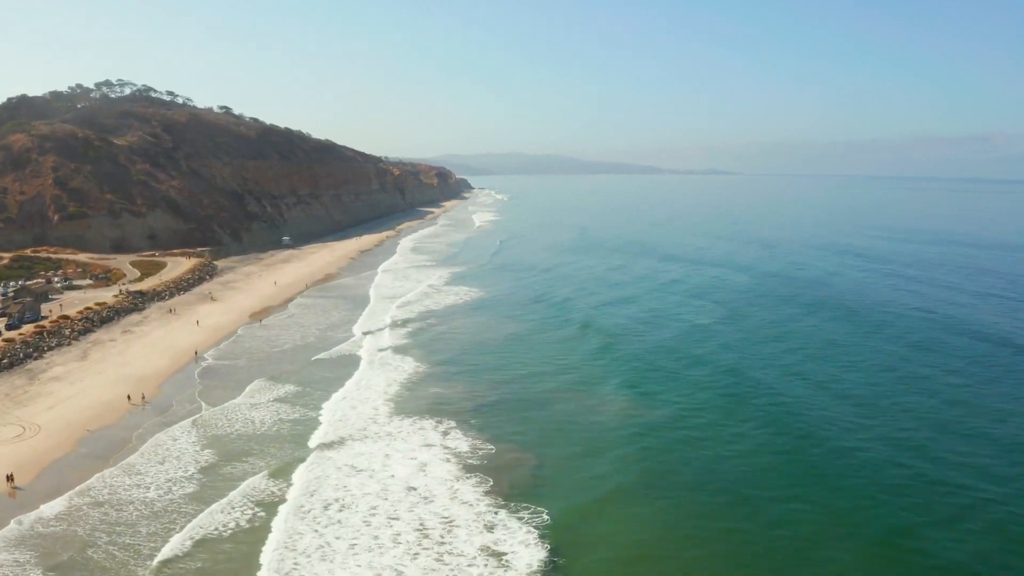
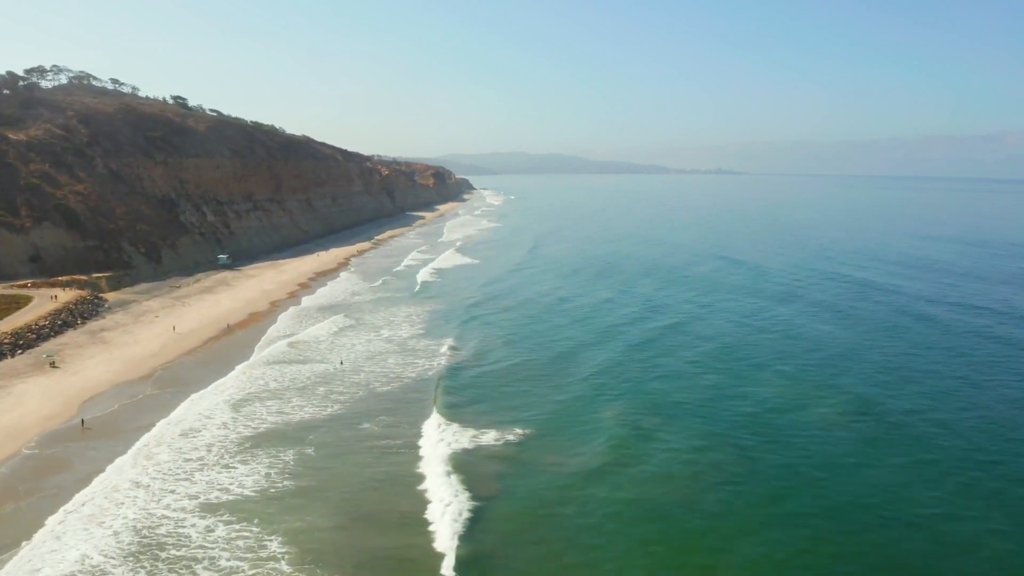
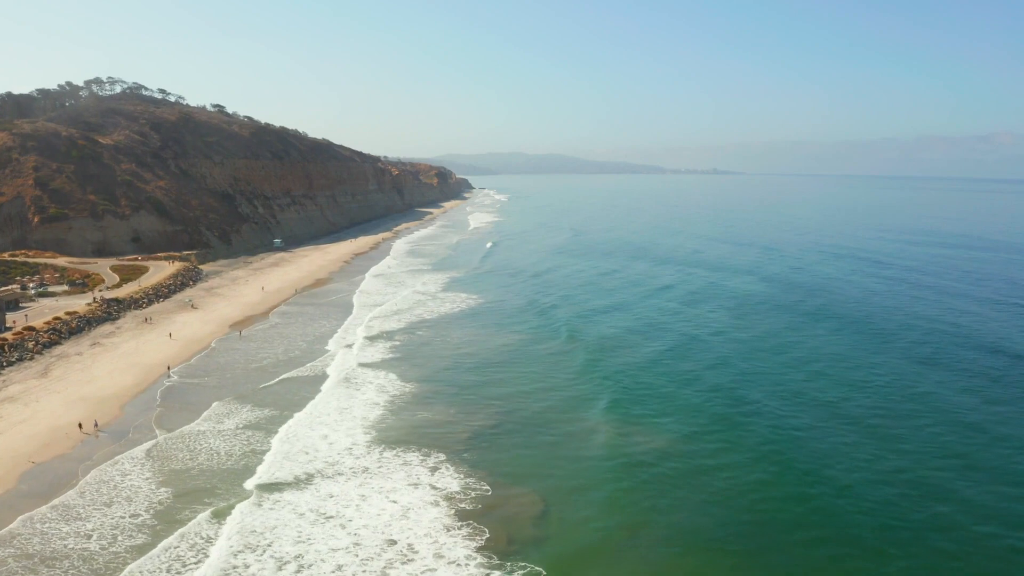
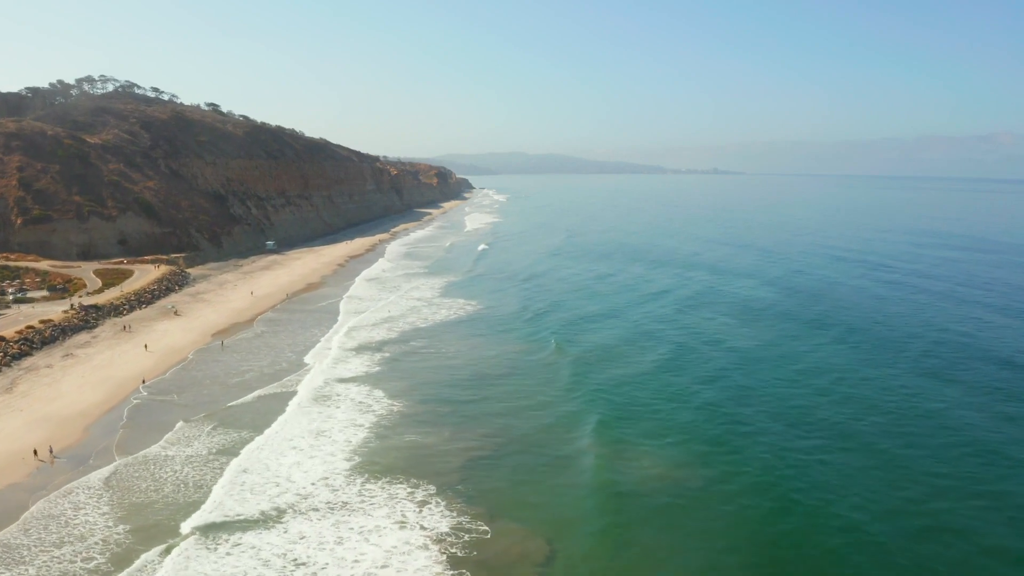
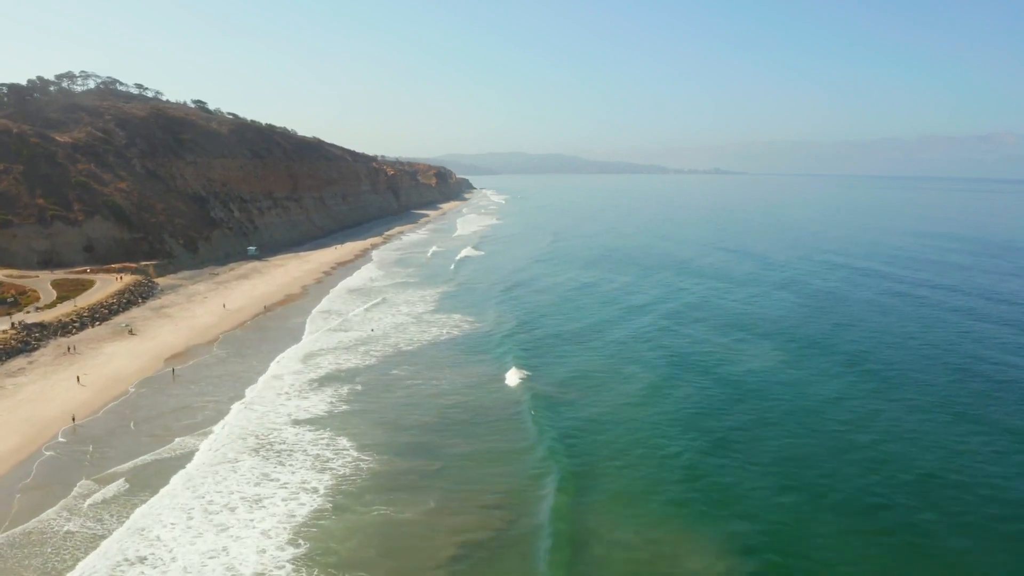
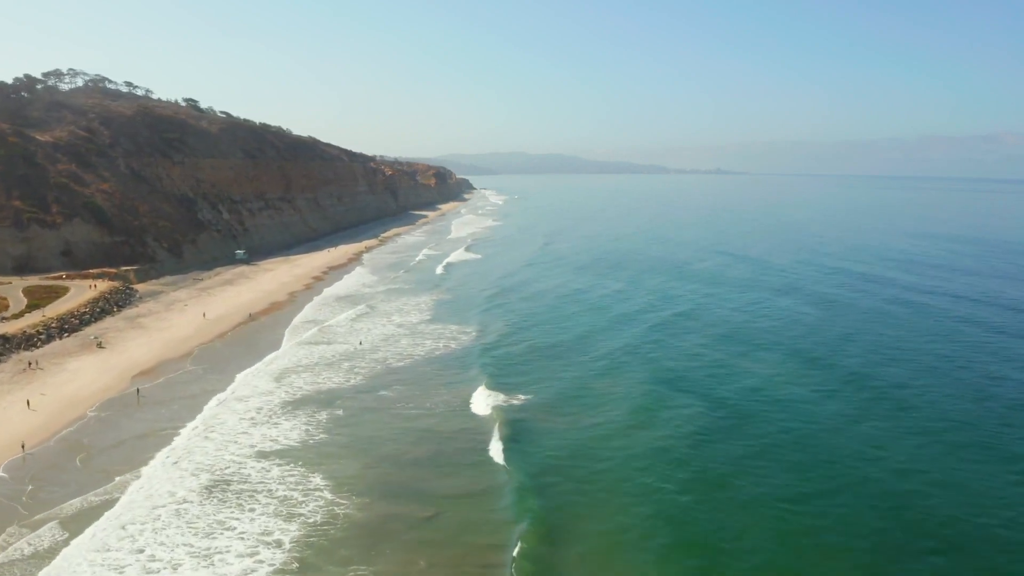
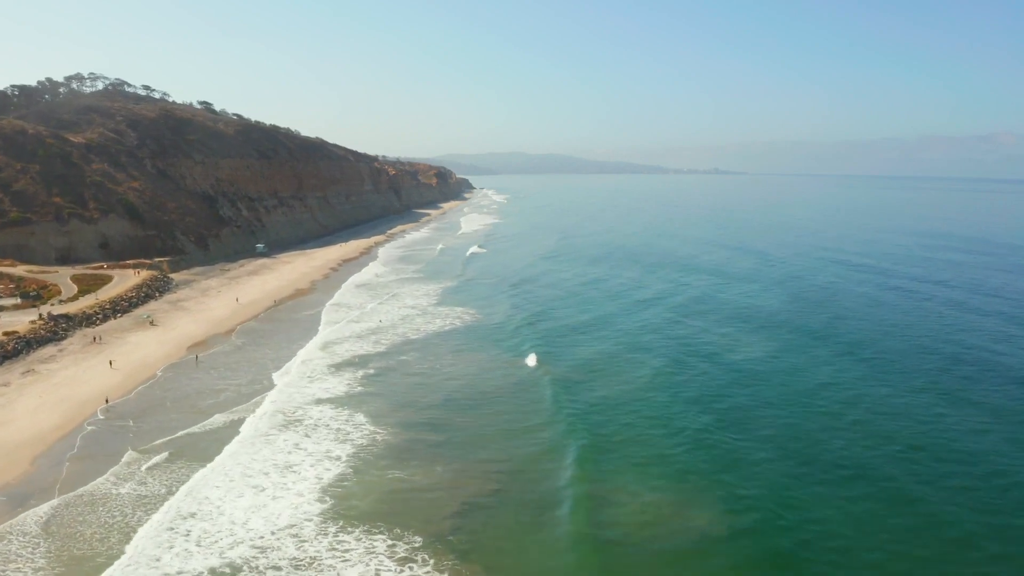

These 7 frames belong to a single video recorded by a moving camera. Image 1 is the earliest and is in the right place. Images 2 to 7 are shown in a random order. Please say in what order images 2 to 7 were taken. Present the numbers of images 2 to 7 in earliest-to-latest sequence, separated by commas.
3, 4, 7, 5, 6, 2
